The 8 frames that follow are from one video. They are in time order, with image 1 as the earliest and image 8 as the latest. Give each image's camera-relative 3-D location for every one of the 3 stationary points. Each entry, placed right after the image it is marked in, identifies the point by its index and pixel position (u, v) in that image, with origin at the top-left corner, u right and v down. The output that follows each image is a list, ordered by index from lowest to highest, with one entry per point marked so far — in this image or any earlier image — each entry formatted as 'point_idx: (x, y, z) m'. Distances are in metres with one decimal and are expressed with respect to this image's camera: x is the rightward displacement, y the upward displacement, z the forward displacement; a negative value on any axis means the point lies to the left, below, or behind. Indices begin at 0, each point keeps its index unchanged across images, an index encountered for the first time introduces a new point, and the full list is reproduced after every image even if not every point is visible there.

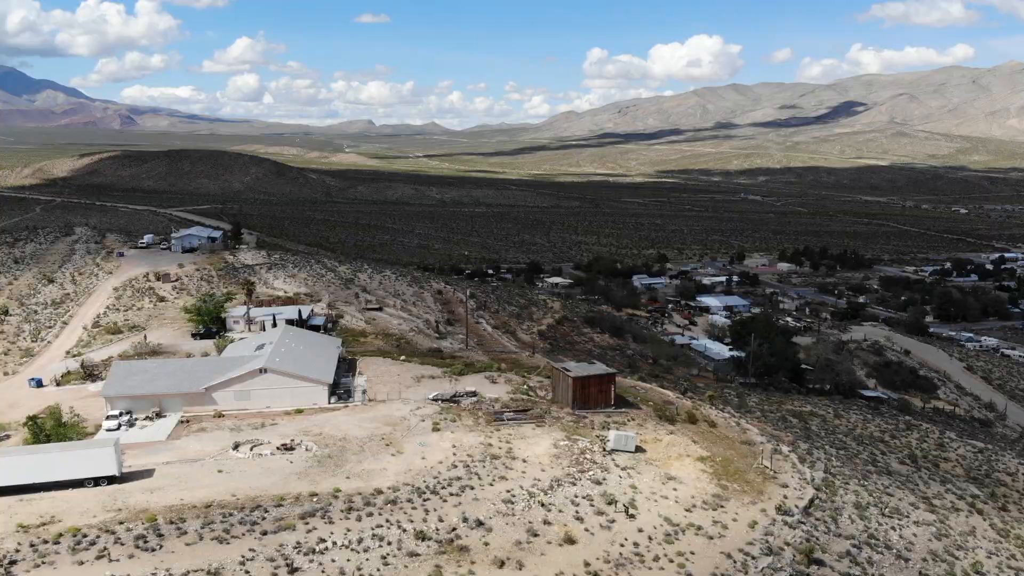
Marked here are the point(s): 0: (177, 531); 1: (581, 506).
0: (-6.8, -4.9, +17.3) m
1: (+1.5, -4.9, +19.5) m
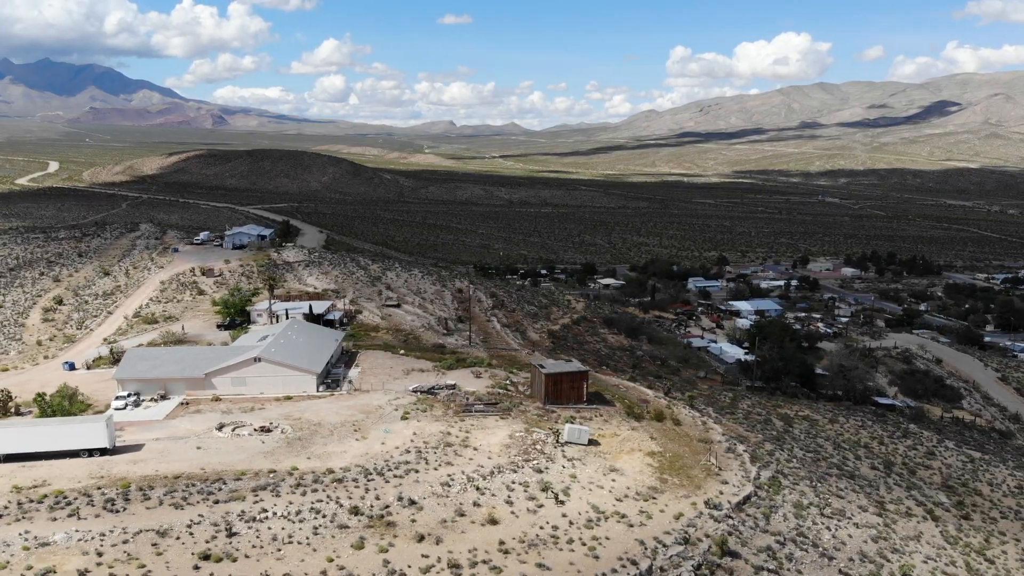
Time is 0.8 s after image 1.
0: (-8.5, -4.8, +19.5) m
1: (0.0, -4.9, +20.9) m
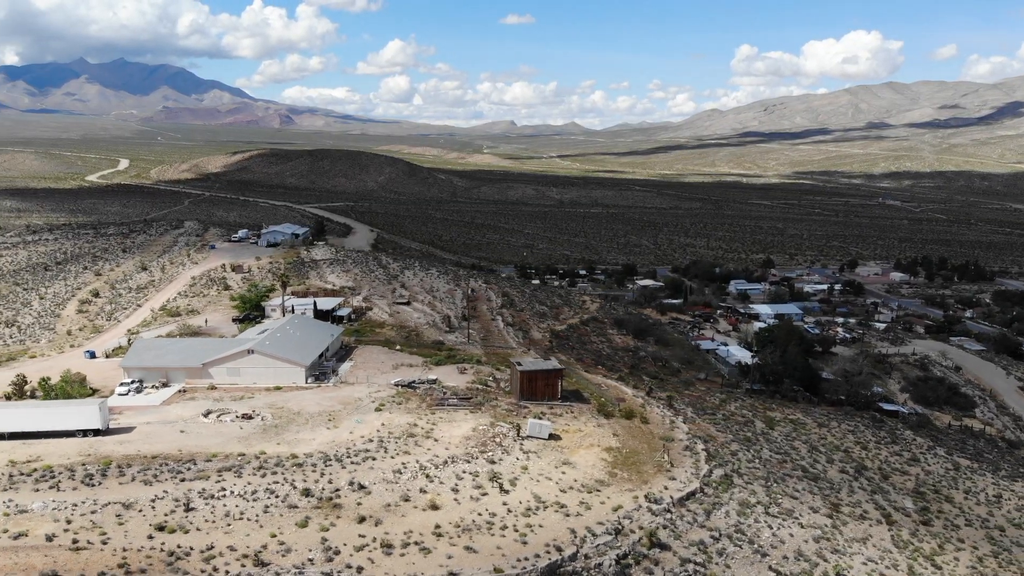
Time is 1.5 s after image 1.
0: (-9.9, -4.6, +21.4) m
1: (-1.3, -5.0, +22.2) m
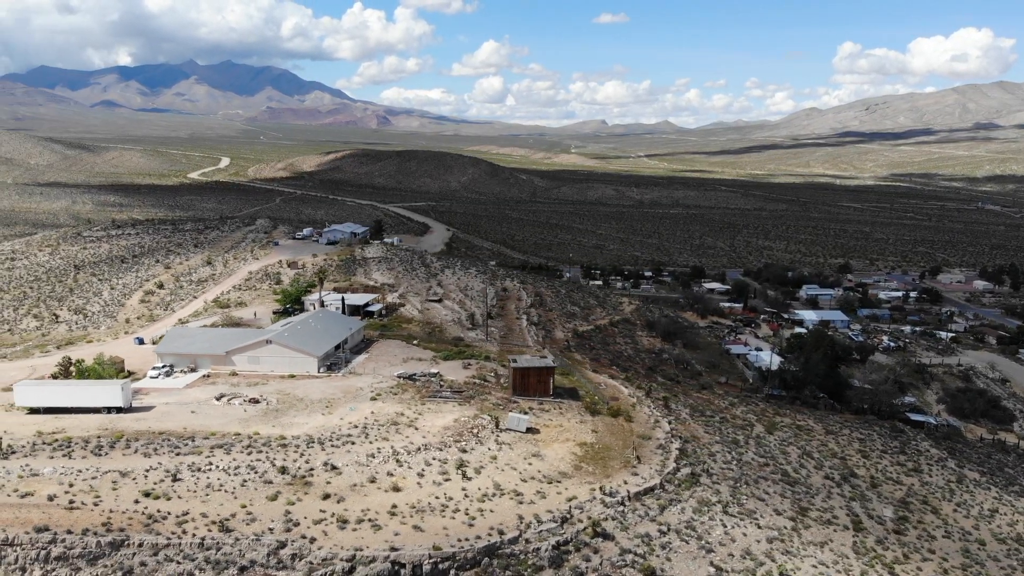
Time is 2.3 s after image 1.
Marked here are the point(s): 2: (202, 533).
0: (-10.9, -4.4, +24.1) m
1: (-2.3, -4.9, +23.9) m
2: (-7.2, -5.6, +19.9) m
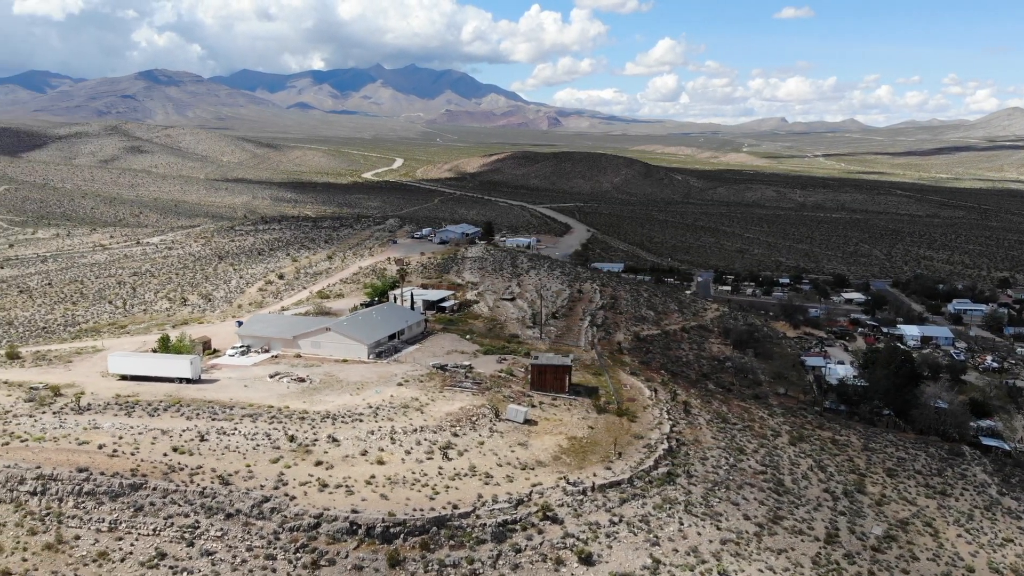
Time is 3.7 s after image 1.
0: (-11.3, -4.1, +28.7) m
1: (-2.9, -4.9, +26.8) m
2: (-8.6, -5.4, +23.9) m
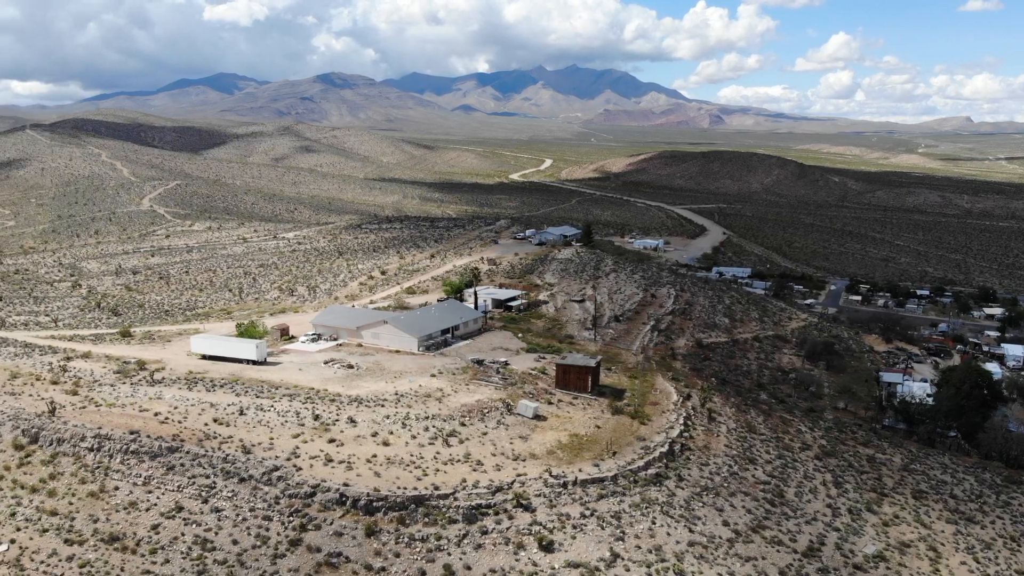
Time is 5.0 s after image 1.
0: (-10.7, -3.8, +32.8) m
1: (-2.9, -4.9, +29.3) m
2: (-9.1, -5.2, +27.5) m
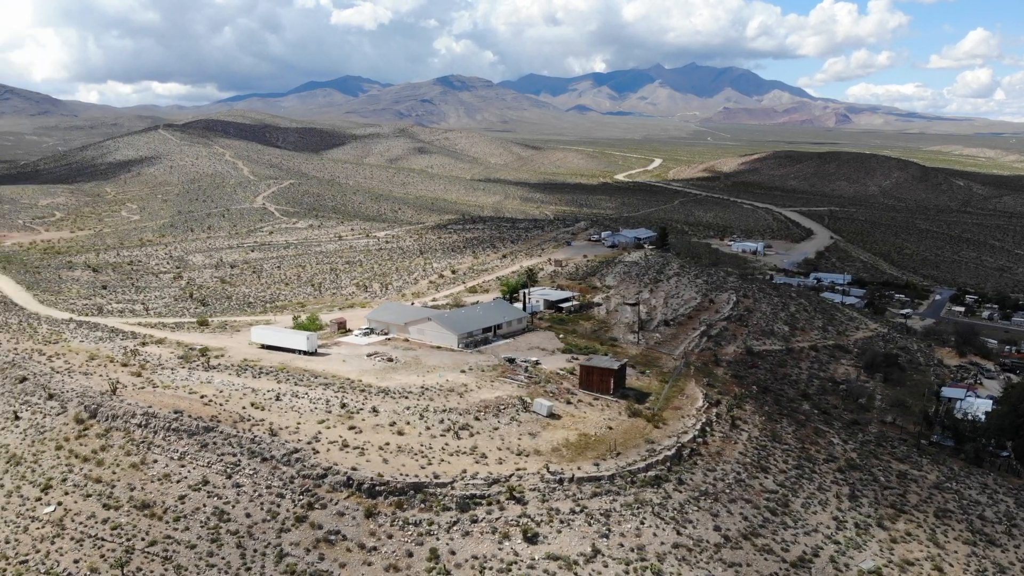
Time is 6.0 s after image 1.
0: (-9.8, -3.6, +35.5) m
1: (-2.5, -4.9, +30.9) m
2: (-8.9, -5.1, +30.0) m
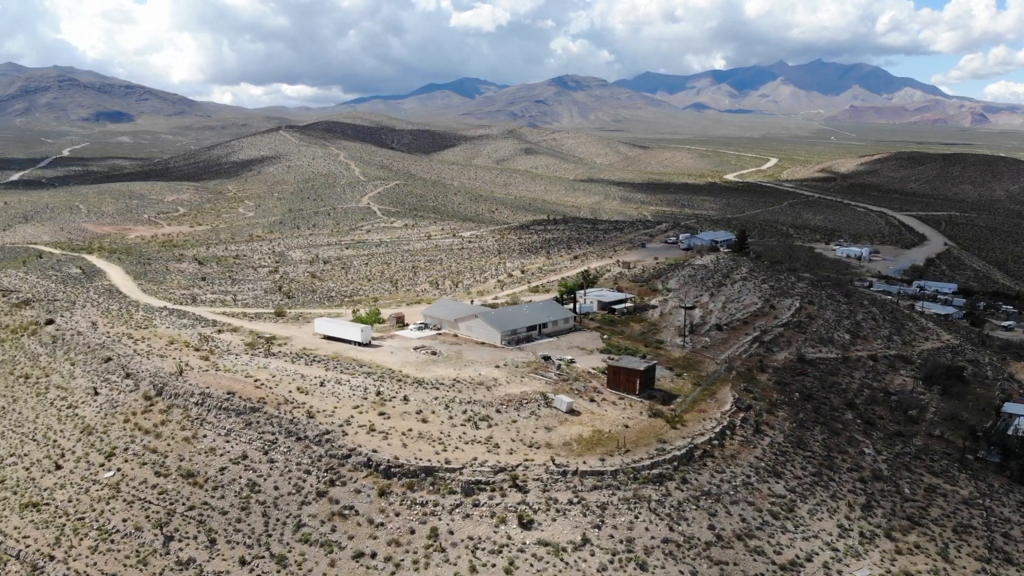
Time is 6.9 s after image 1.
0: (-8.3, -3.4, +38.4) m
1: (-1.8, -4.9, +32.9) m
2: (-8.2, -4.9, +32.8) m
